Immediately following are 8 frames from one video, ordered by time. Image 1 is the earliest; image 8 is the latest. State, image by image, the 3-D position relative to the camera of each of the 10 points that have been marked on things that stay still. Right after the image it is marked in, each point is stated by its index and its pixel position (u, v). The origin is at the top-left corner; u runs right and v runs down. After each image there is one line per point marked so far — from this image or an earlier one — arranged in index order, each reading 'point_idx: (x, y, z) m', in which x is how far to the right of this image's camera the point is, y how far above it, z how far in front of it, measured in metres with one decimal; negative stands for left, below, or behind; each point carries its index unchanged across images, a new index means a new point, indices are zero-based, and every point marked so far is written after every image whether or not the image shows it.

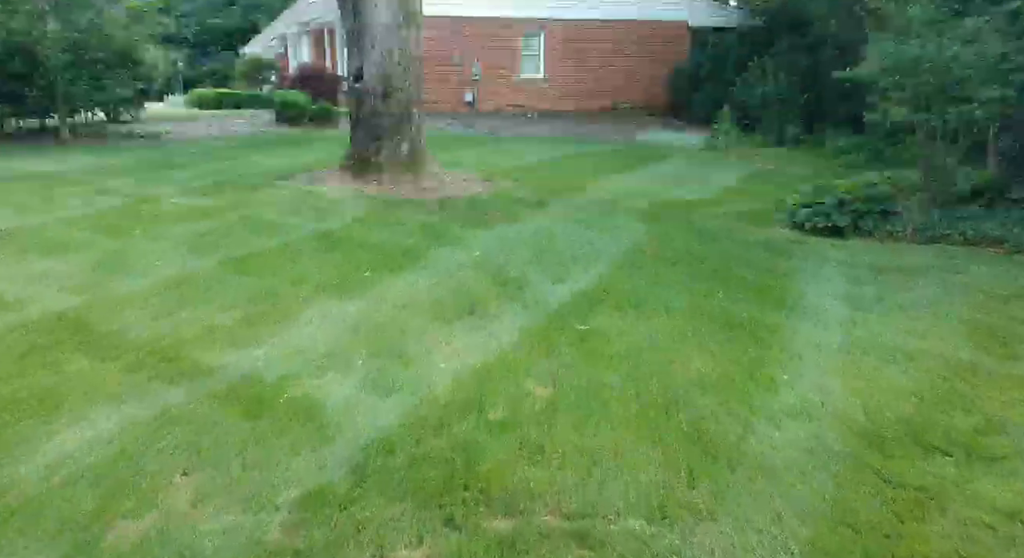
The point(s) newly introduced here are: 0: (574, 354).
0: (+0.3, -0.4, +4.0) m
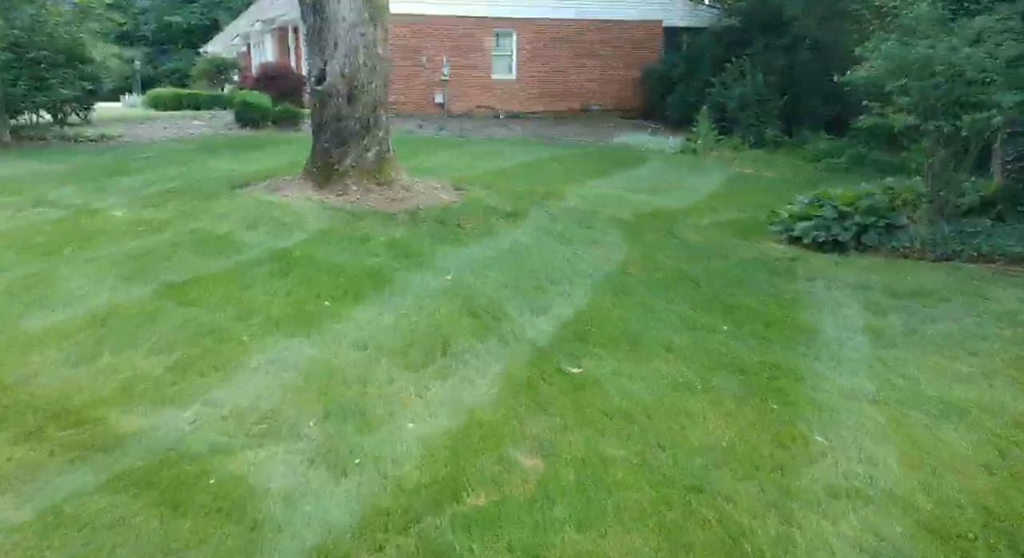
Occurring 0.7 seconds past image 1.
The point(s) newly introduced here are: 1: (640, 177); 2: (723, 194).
0: (+0.3, -0.6, +3.4) m
1: (+2.1, +1.6, +11.9) m
2: (+3.1, +1.2, +10.8) m
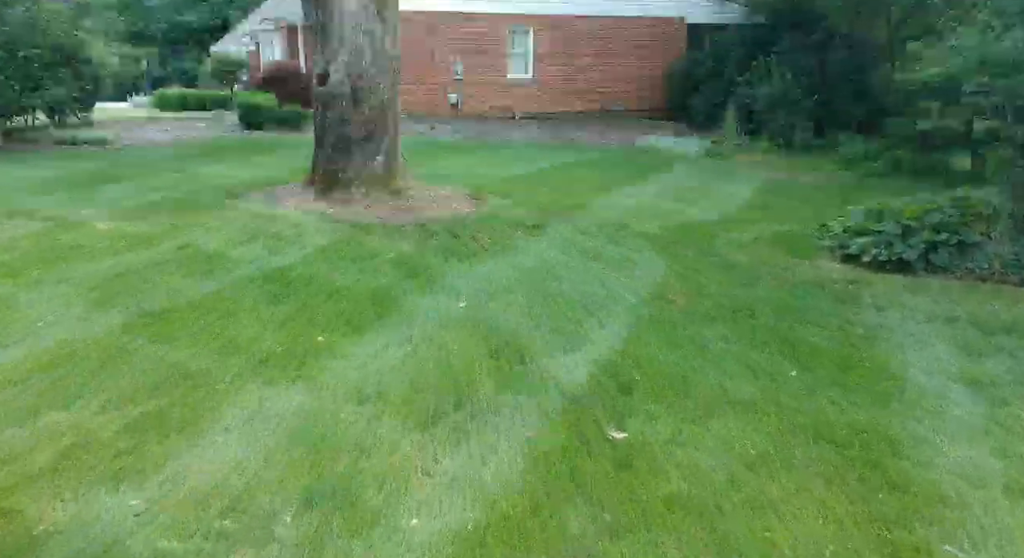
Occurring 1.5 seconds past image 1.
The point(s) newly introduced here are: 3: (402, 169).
0: (+0.4, -0.8, +2.6) m
1: (+2.4, +1.4, +11.1) m
2: (+3.4, +1.0, +10.0) m
3: (-1.3, +1.3, +8.3) m
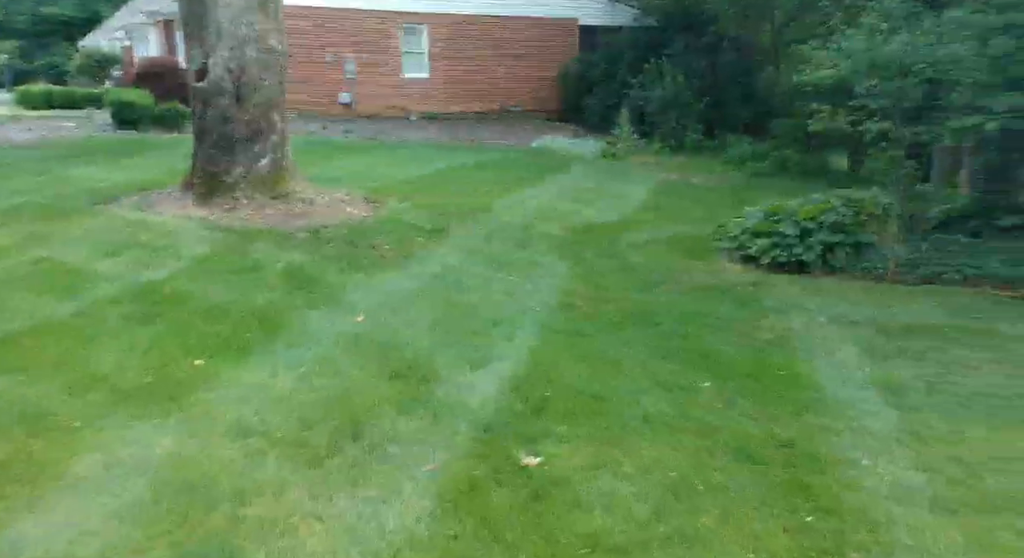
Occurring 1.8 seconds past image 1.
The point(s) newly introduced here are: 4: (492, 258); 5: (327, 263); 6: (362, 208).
0: (+0.1, -0.9, +2.4) m
1: (+0.9, +1.4, +11.1) m
2: (+2.0, +1.0, +10.1) m
3: (-2.4, +1.2, +7.8) m
4: (-0.2, +0.2, +6.4) m
5: (-1.5, +0.1, +6.1) m
6: (-1.6, +0.8, +8.0) m
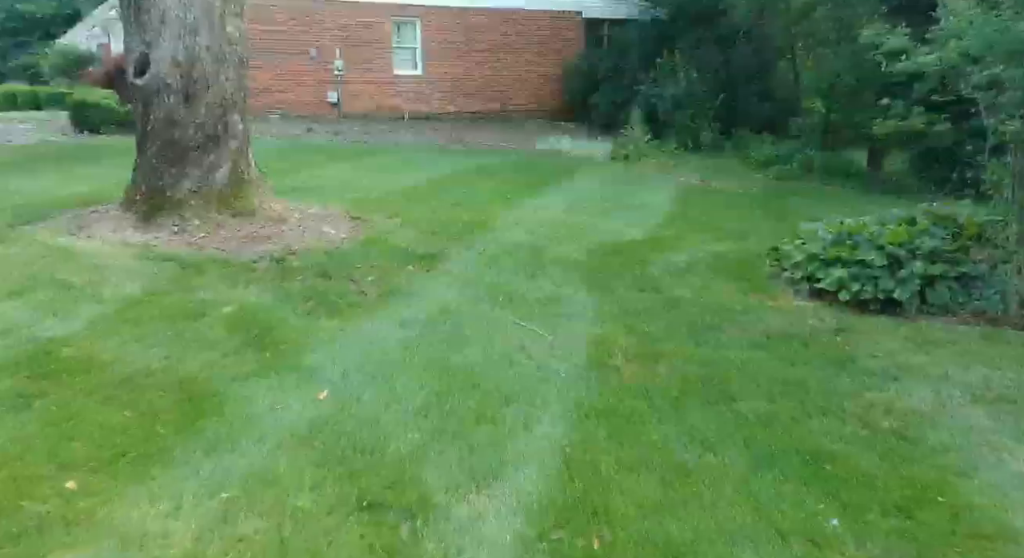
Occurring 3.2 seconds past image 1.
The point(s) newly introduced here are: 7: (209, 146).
0: (+0.2, -1.2, +1.1) m
1: (+0.9, +1.1, +9.8) m
2: (+2.1, +0.8, +8.8) m
3: (-2.3, +0.8, +6.5) m
4: (-0.1, -0.1, +5.2) m
5: (-1.5, -0.2, +4.8) m
6: (-1.5, +0.5, +6.7) m
7: (-2.6, +1.1, +6.2) m
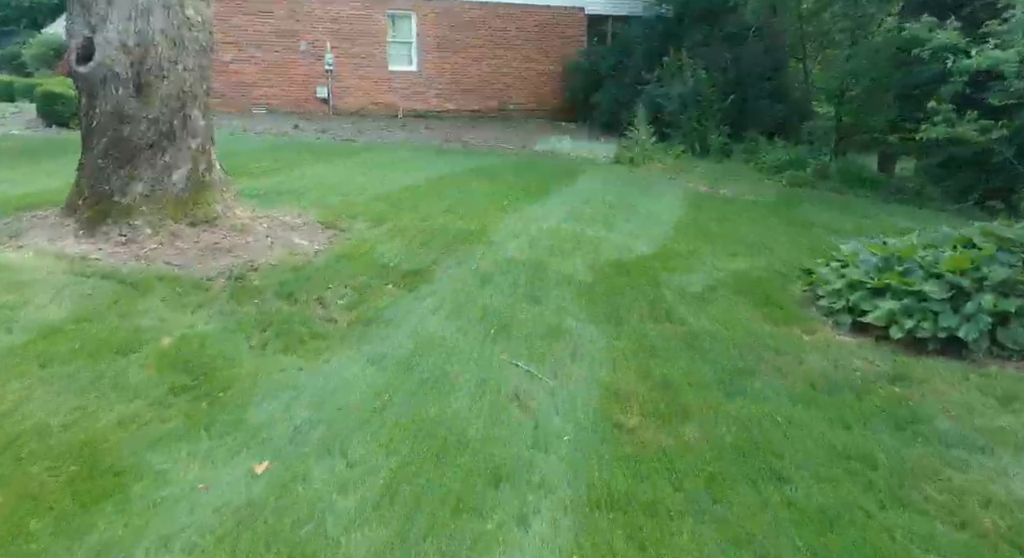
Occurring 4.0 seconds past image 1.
0: (+0.1, -1.3, +0.4) m
1: (+0.9, +1.0, +9.0) m
2: (+2.0, +0.6, +8.1) m
3: (-2.3, +0.7, +5.8) m
4: (-0.1, -0.3, +4.4) m
5: (-1.5, -0.3, +4.1) m
6: (-1.6, +0.3, +5.9) m
7: (-2.6, +1.0, +5.4) m
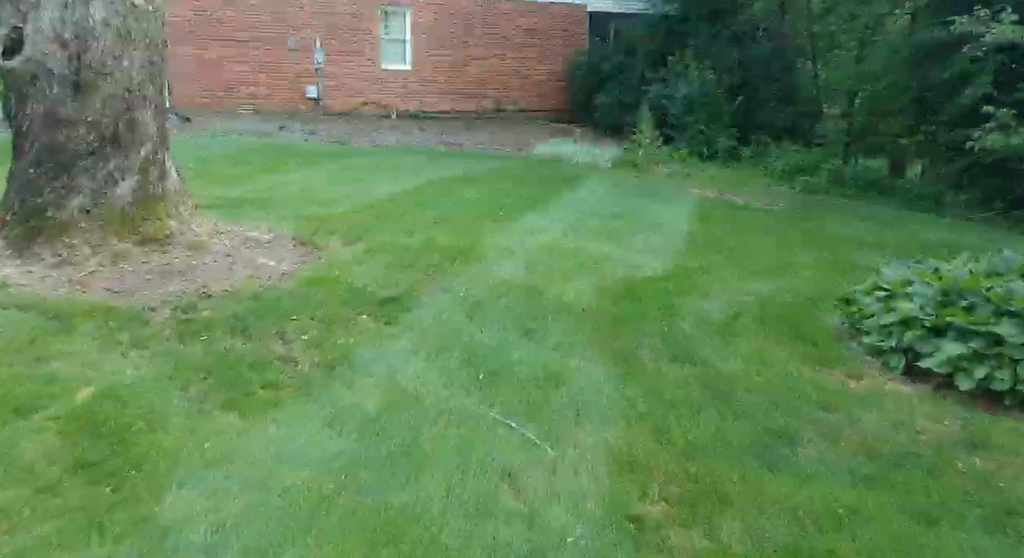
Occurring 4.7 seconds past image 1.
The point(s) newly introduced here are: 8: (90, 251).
0: (+0.1, -1.5, -0.3) m
1: (+0.8, +0.8, +8.3) m
2: (+2.0, +0.4, +7.4) m
3: (-2.4, +0.5, +5.1) m
4: (-0.2, -0.4, +3.7) m
5: (-1.5, -0.5, +3.4) m
6: (-1.6, +0.1, +5.2) m
7: (-2.6, +0.8, +4.7) m
8: (-2.7, +0.2, +4.7) m
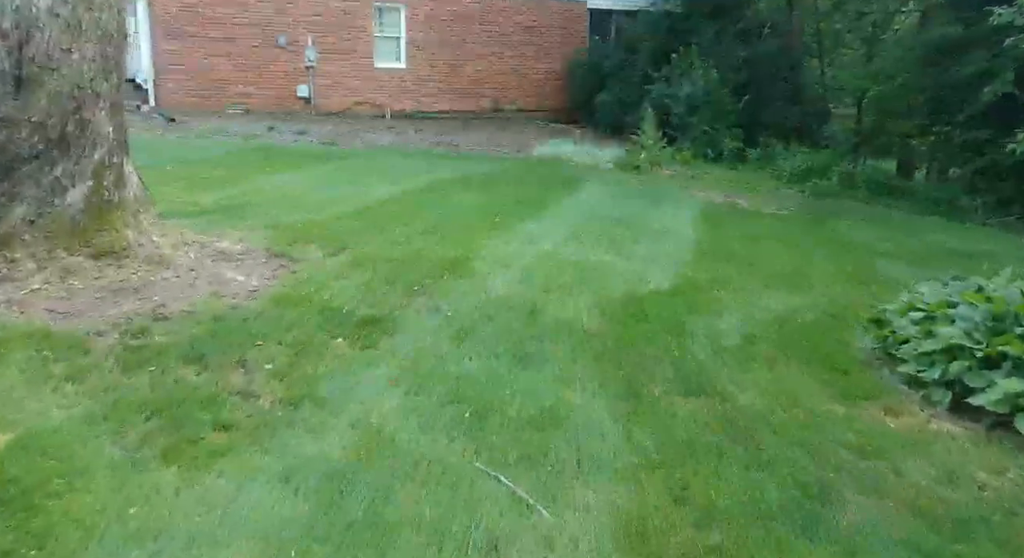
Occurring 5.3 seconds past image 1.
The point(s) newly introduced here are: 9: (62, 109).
0: (+0.1, -1.6, -0.8) m
1: (+0.8, +0.7, +7.9) m
2: (+2.0, +0.3, +6.9) m
3: (-2.4, +0.4, +4.6) m
4: (-0.2, -0.6, +3.2) m
5: (-1.6, -0.6, +2.9) m
6: (-1.7, 0.0, +4.8) m
7: (-2.6, +0.7, +4.2) m
8: (-2.7, +0.1, +4.2) m
9: (-2.6, +1.0, +4.2) m
